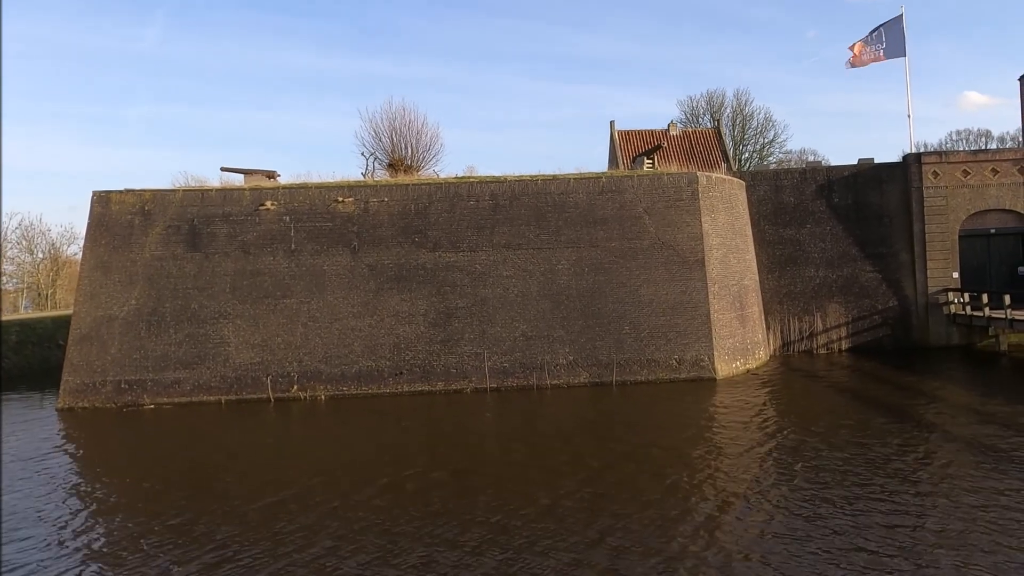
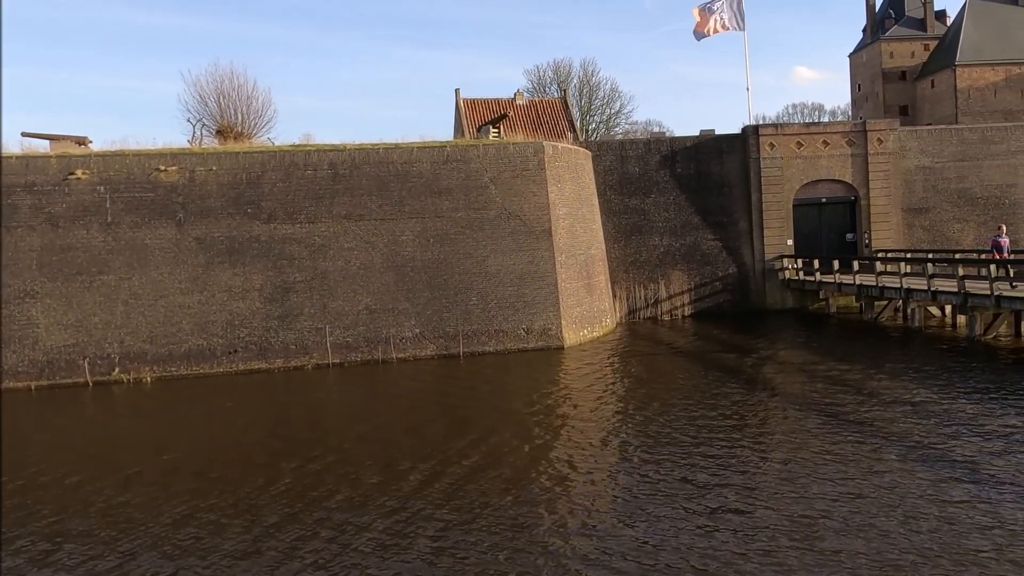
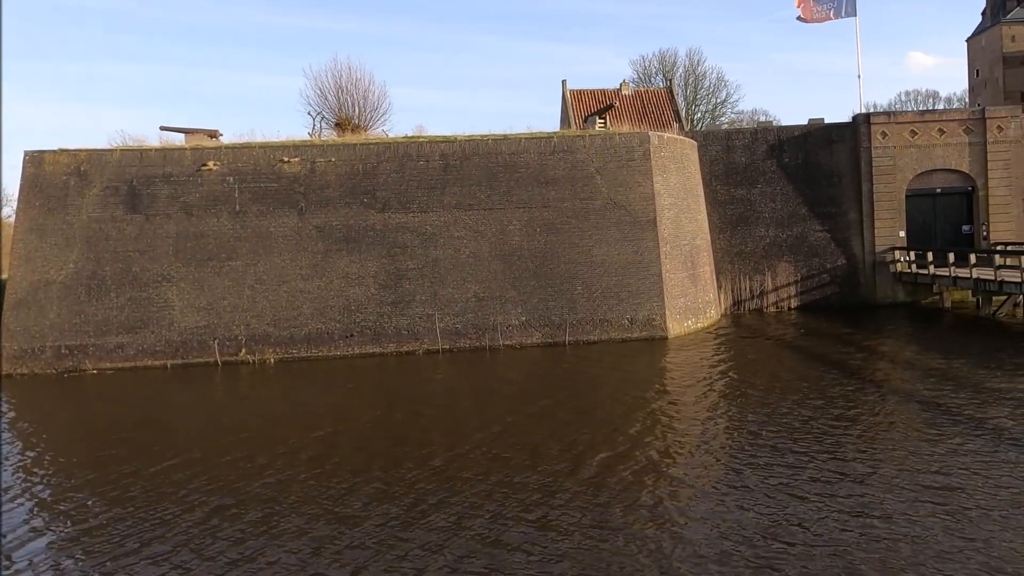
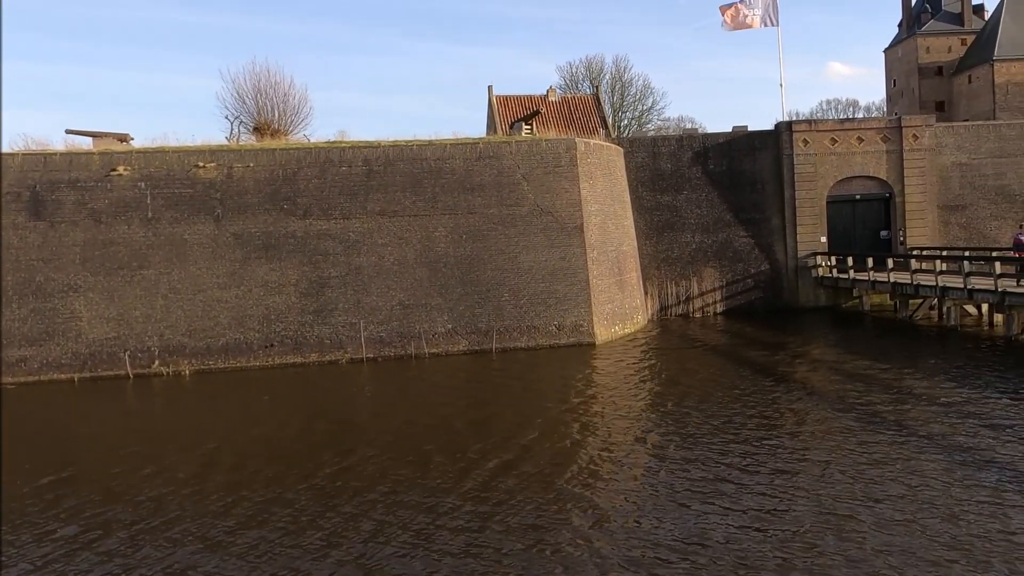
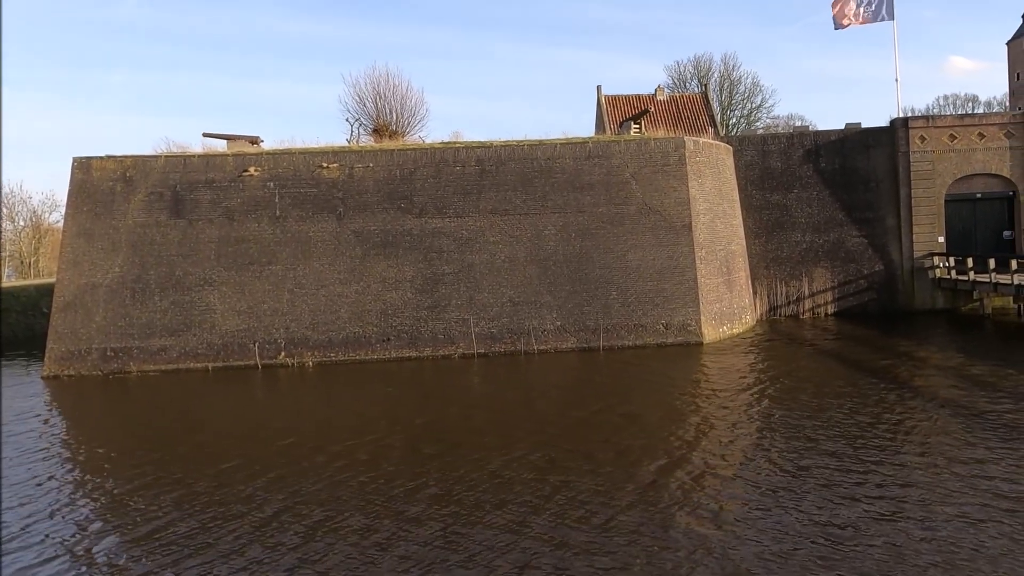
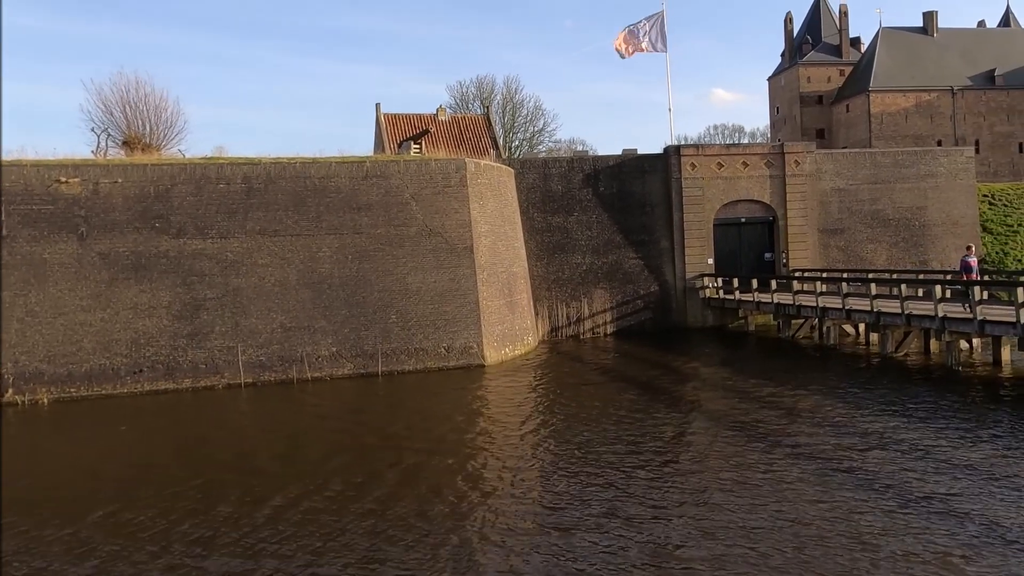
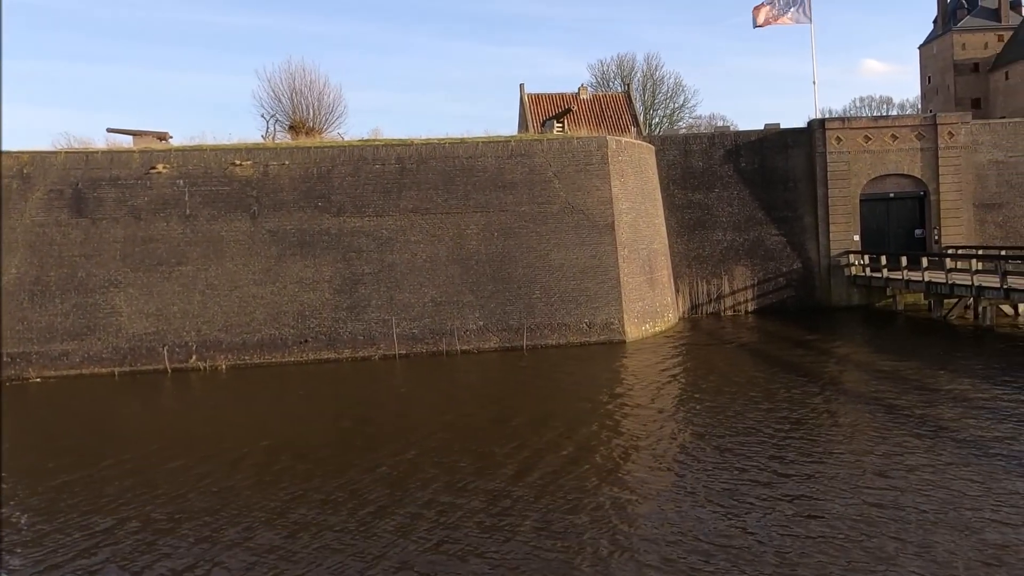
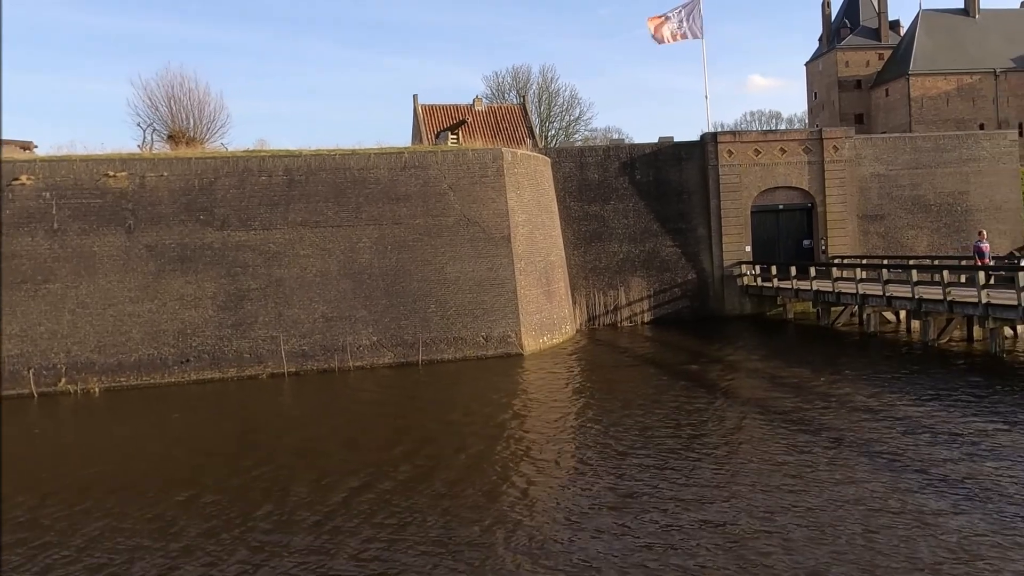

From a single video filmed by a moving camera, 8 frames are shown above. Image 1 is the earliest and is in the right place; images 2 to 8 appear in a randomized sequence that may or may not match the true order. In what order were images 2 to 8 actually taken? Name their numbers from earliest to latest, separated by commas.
5, 3, 7, 4, 2, 8, 6
